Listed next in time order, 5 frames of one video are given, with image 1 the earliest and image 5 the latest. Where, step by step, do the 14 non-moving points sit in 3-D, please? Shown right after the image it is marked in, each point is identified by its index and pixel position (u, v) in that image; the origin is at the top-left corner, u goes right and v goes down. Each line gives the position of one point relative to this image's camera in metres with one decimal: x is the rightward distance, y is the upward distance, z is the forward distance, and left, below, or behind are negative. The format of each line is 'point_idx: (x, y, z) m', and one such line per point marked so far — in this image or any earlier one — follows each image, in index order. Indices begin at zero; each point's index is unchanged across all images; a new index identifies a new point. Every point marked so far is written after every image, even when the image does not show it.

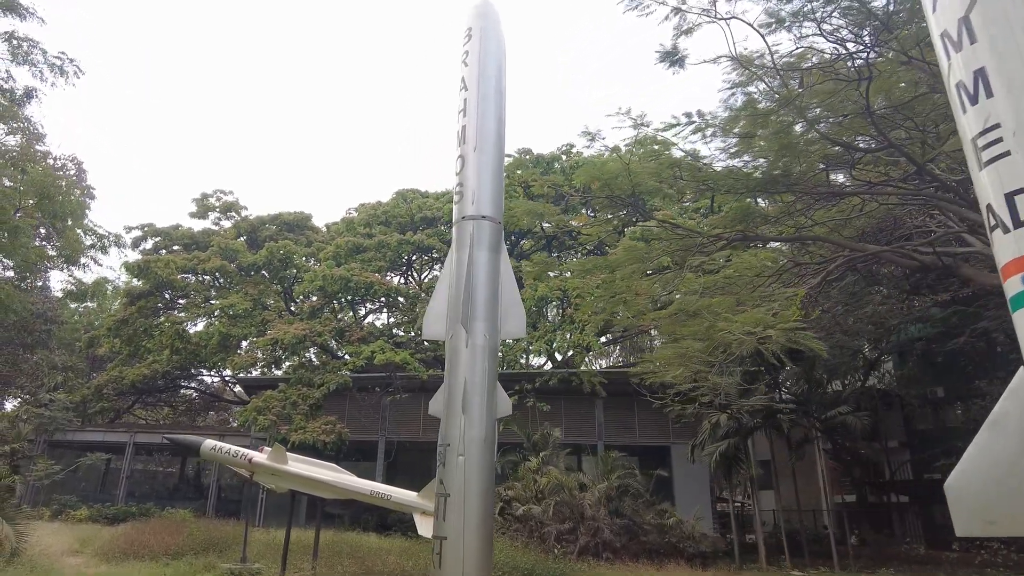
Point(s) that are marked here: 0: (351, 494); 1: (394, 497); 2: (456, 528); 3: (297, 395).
0: (-2.0, -2.6, +8.5) m
1: (-1.5, -2.6, +8.3) m
2: (-0.4, -1.9, +5.1) m
3: (-5.3, -2.7, +16.5) m
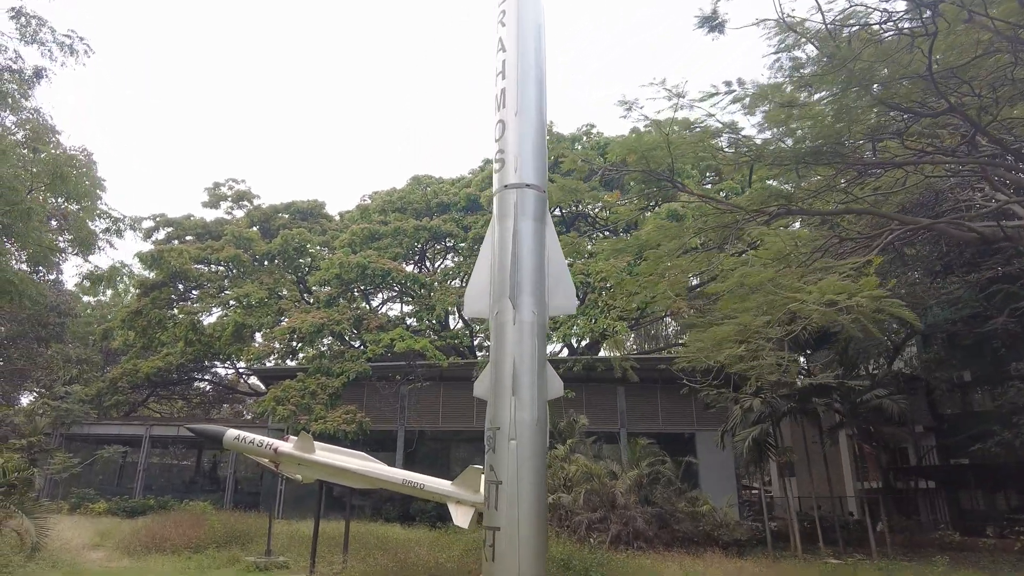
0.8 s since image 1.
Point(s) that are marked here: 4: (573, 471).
0: (-1.6, -2.4, +8.1) m
1: (-1.0, -2.4, +8.0) m
2: (0.0, -1.7, +4.8) m
3: (-4.8, -2.4, +16.1) m
4: (+1.2, -3.6, +12.9) m
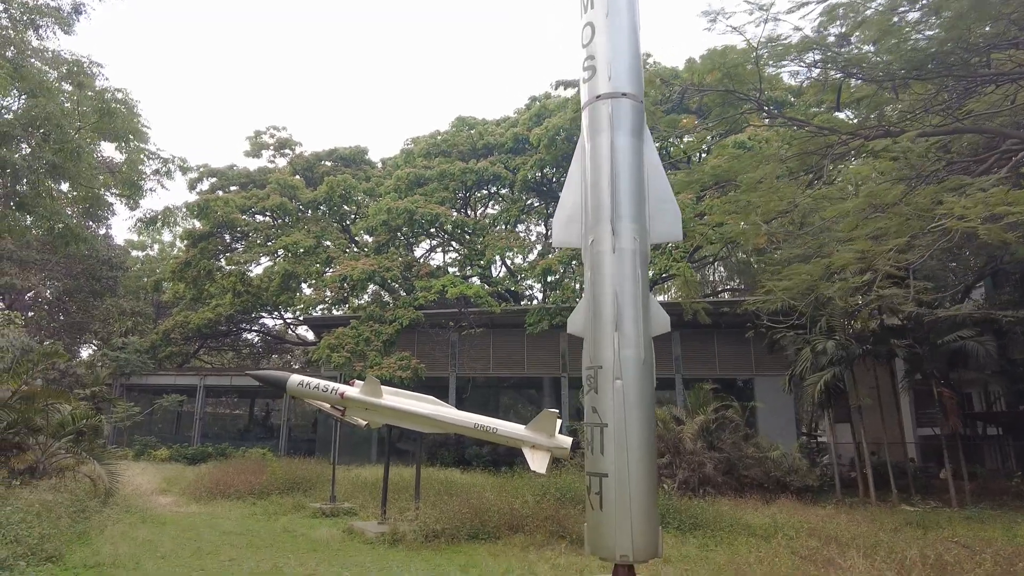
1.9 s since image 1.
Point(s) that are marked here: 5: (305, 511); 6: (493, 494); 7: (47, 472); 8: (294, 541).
0: (-0.7, -1.7, +7.8) m
1: (-0.1, -1.7, +7.6) m
2: (+0.7, -1.2, +4.3) m
3: (-3.5, -1.1, +16.0) m
4: (+2.4, -2.4, +12.5) m
5: (-3.0, -3.2, +9.5) m
6: (-0.3, -2.8, +8.8) m
7: (-6.2, -2.5, +8.7) m
8: (-2.4, -2.7, +7.1) m
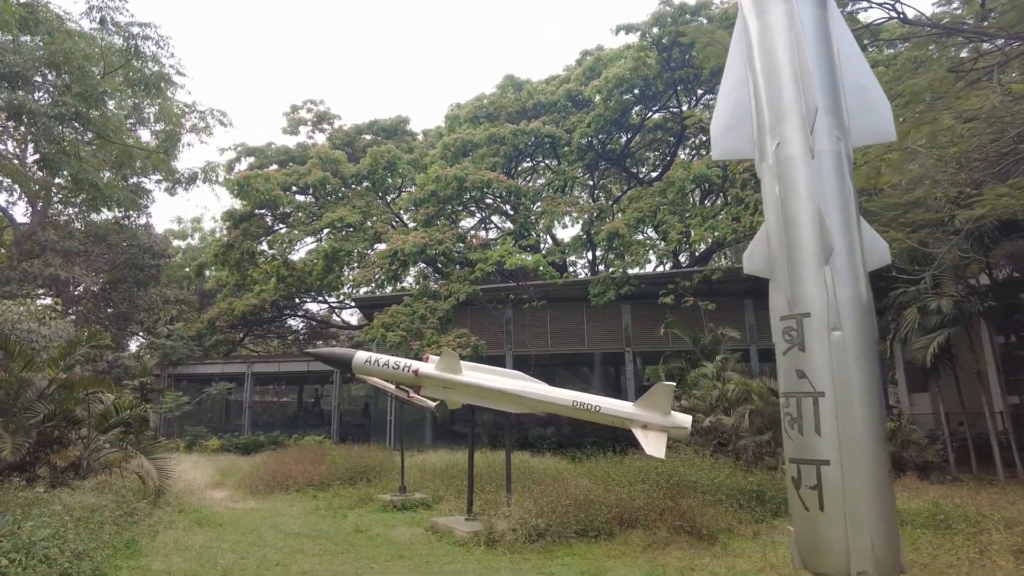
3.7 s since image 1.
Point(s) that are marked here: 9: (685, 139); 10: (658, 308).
0: (+0.4, -1.2, +6.6) m
1: (+0.9, -1.2, +6.5) m
2: (+1.6, -0.8, +3.1) m
3: (-2.0, -0.5, +14.9) m
4: (+3.7, -1.7, +11.2) m
5: (-1.8, -2.8, +8.5) m
6: (+0.9, -2.3, +7.7) m
7: (-5.1, -2.2, +7.9) m
8: (-1.3, -2.4, +6.1) m
9: (+4.5, +3.9, +17.2) m
10: (+3.4, -0.5, +15.4) m
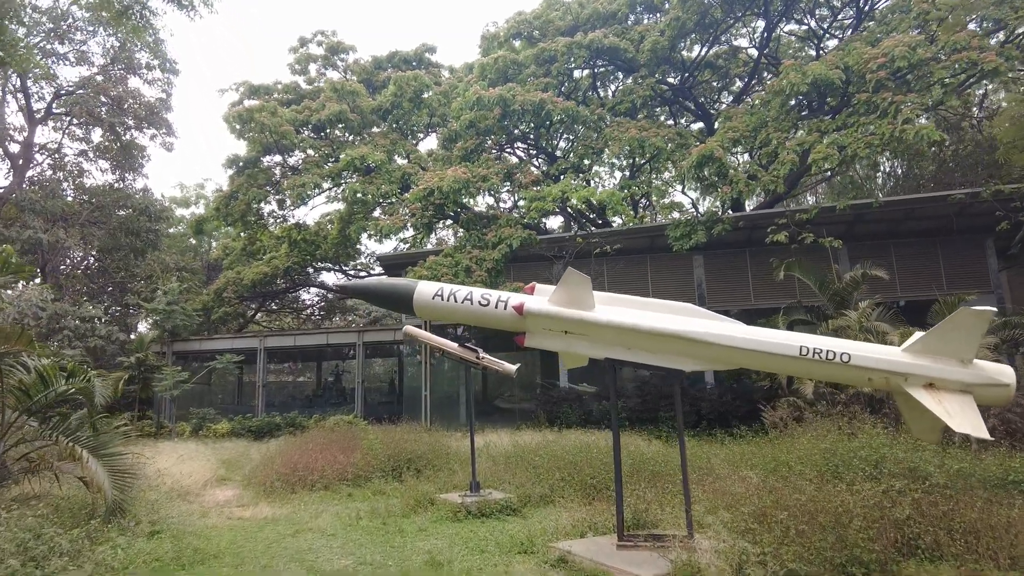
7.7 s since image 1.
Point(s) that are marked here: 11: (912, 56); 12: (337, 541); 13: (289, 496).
0: (+1.4, -0.4, +4.0) m
1: (+2.0, -0.4, +3.8) m
2: (+2.5, -0.1, +0.4) m
3: (-0.8, +0.5, +12.3) m
4: (+4.9, -0.7, +8.5) m
5: (-0.7, -2.0, +5.9) m
6: (+2.0, -1.5, +5.1) m
7: (-4.0, -1.5, +5.4) m
8: (-0.2, -1.6, +3.5) m
9: (+5.6, +5.1, +14.3) m
10: (+4.6, +0.7, +12.6) m
11: (+6.1, +3.5, +10.1) m
12: (-1.3, -1.9, +5.0) m
13: (-2.4, -2.2, +7.0) m
